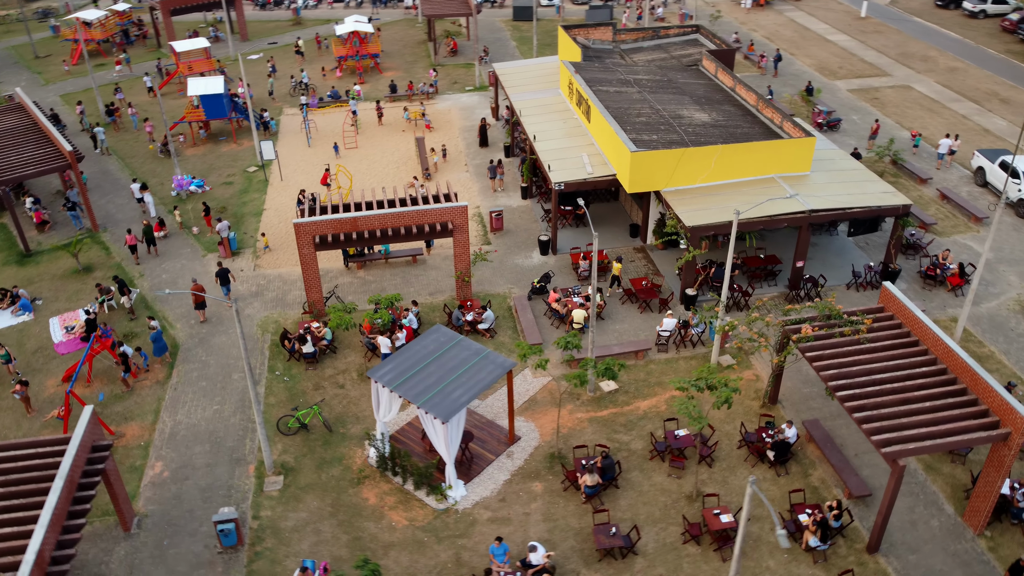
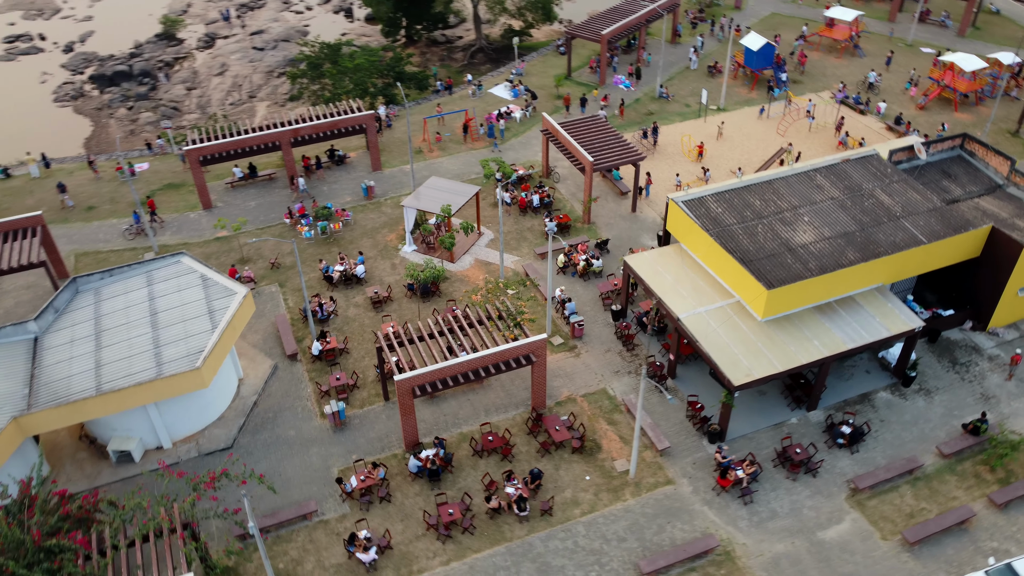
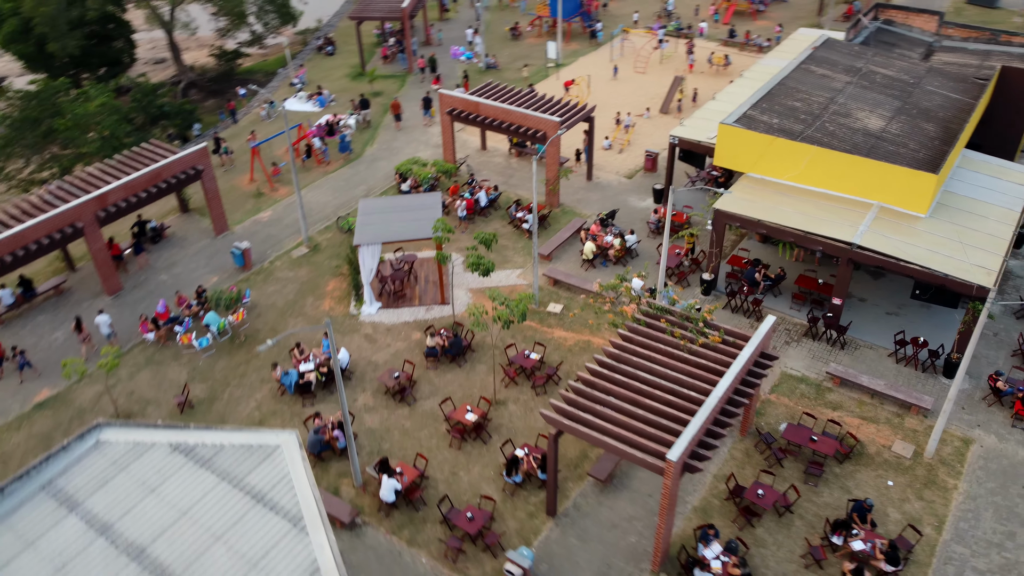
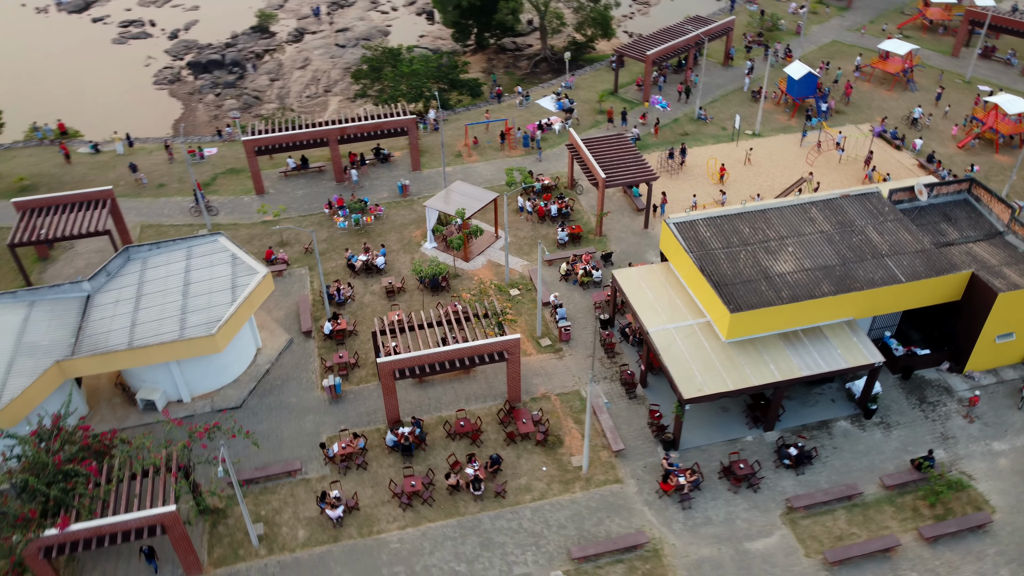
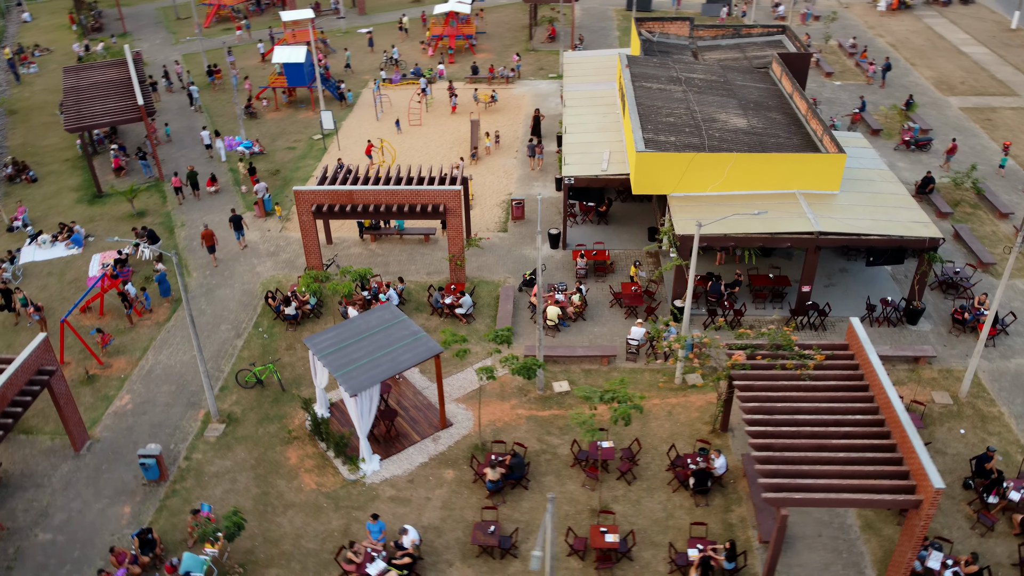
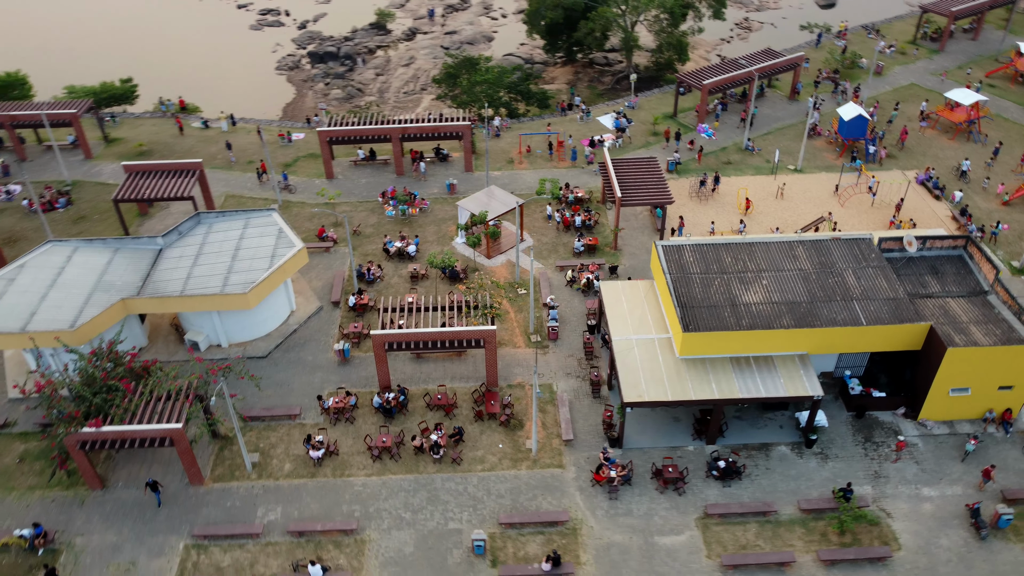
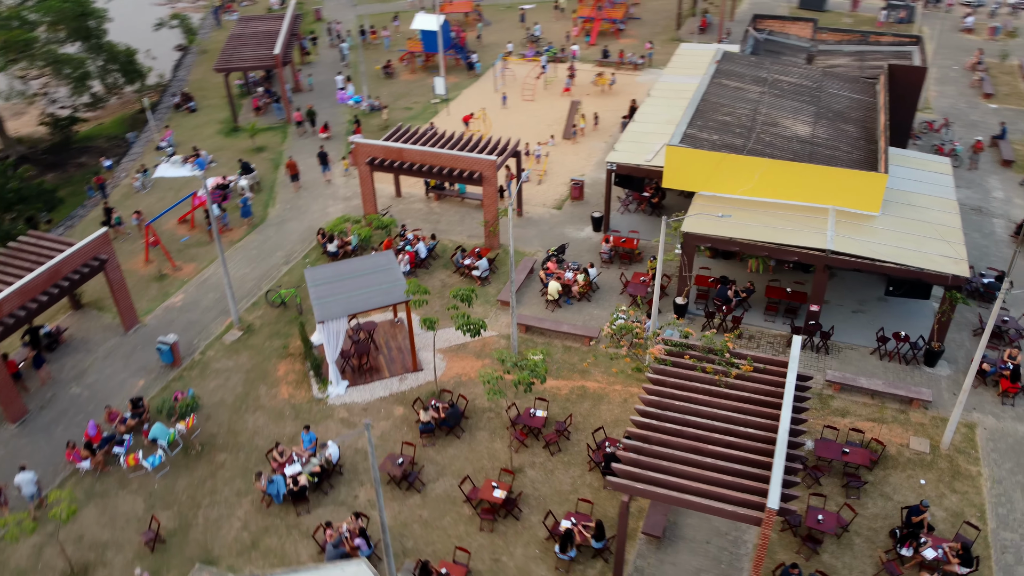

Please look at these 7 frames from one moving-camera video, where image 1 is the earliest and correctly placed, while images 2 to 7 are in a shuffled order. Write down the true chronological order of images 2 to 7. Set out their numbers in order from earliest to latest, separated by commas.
5, 7, 3, 2, 4, 6
